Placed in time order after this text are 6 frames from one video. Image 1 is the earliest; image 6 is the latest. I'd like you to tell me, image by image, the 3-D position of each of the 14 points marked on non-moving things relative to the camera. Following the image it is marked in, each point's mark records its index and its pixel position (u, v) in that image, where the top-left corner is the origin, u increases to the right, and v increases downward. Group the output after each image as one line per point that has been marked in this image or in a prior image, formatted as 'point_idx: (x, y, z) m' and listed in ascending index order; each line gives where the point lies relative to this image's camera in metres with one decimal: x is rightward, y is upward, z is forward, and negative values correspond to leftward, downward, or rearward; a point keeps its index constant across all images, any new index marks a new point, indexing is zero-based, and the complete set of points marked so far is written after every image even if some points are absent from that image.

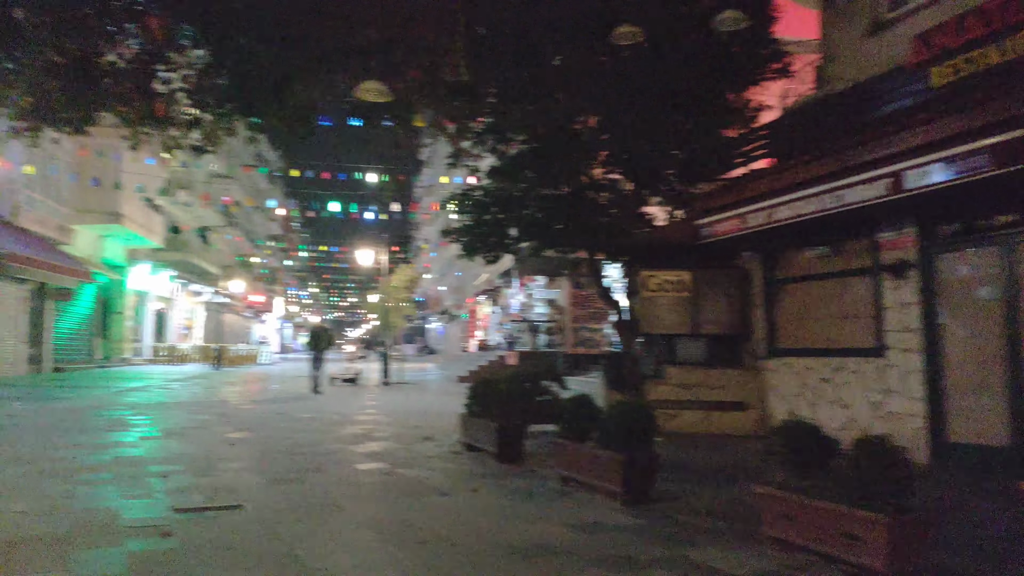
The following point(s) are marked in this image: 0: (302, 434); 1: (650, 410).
0: (-2.5, -1.7, +9.2) m
1: (+1.0, -0.9, +5.9) m
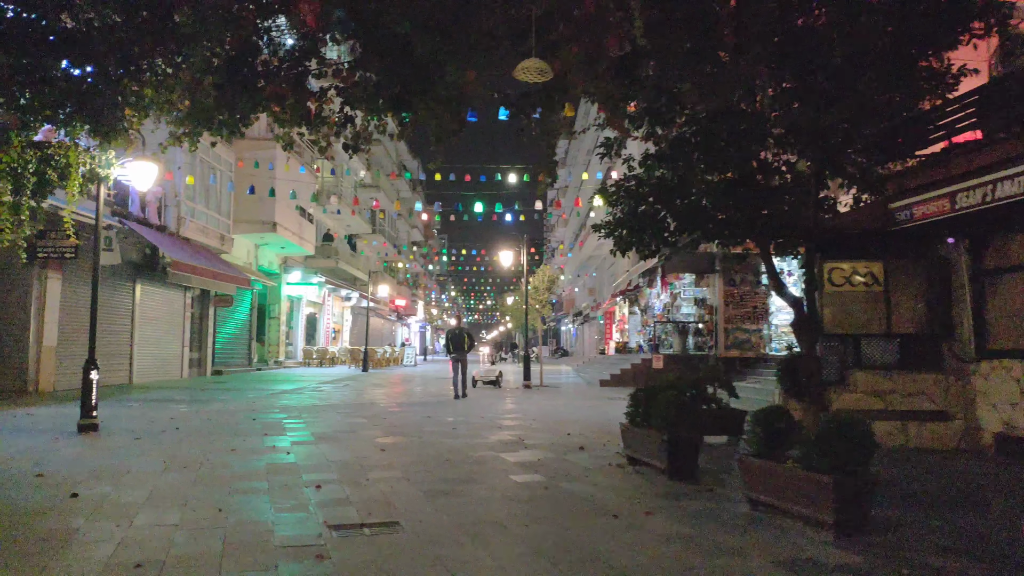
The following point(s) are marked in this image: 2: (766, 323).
0: (-0.7, -1.7, +8.8) m
1: (+2.2, -0.9, +4.9) m
2: (+5.8, -0.8, +18.1) m
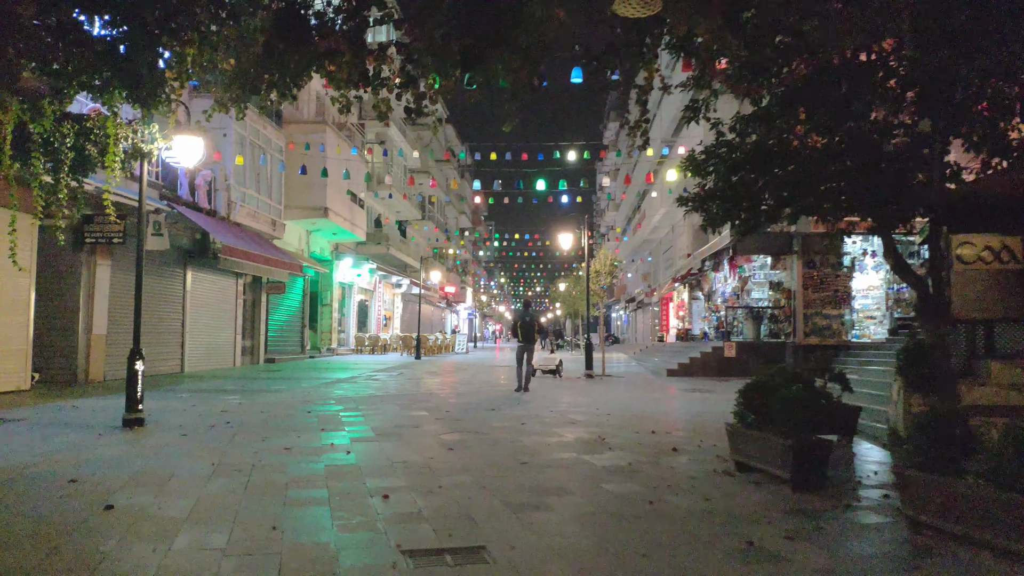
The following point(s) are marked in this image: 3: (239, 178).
0: (+0.1, -1.5, +7.9) m
1: (+2.8, -0.7, +3.9) m
2: (+7.2, -0.4, +16.8) m
3: (-6.4, +2.6, +18.4) m
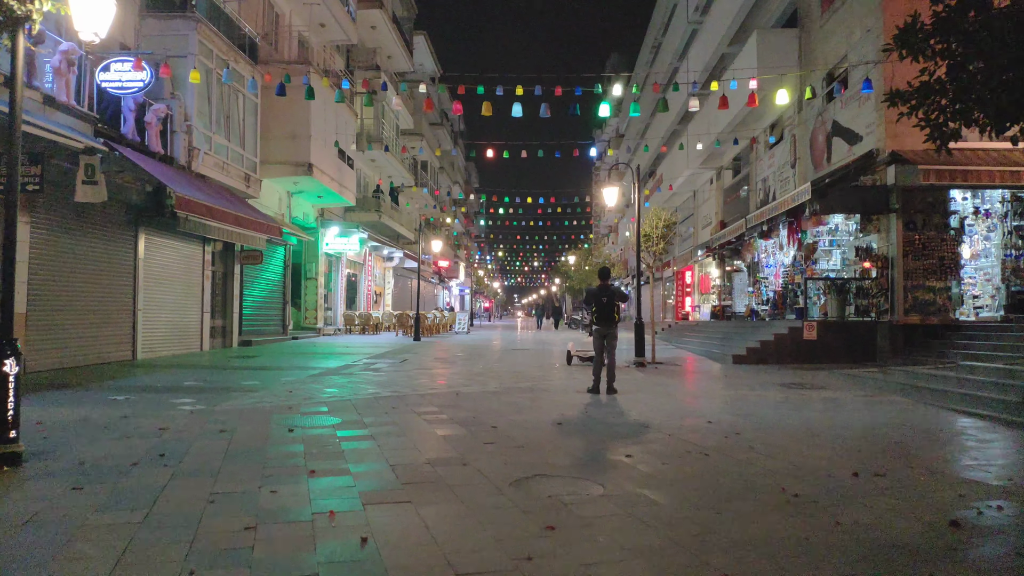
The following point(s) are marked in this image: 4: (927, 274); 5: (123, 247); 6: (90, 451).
0: (+0.9, -1.2, +4.7) m
1: (+3.6, -0.5, +0.7) m
2: (+7.7, +0.1, +13.7) m
3: (-5.9, +3.2, +14.9) m
4: (+7.2, +0.3, +13.7) m
5: (-6.5, +0.7, +13.2) m
6: (-3.1, -1.2, +5.8) m
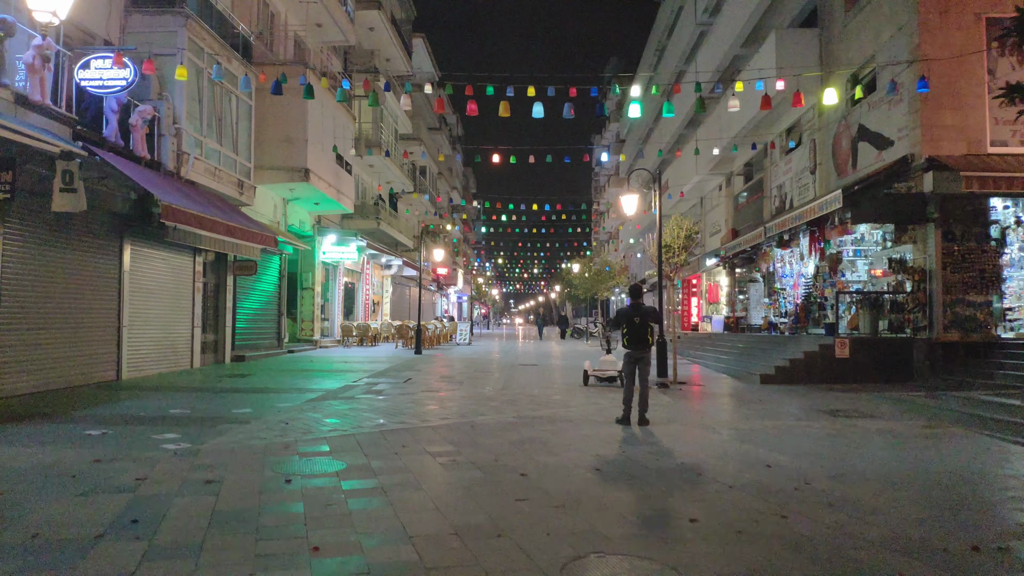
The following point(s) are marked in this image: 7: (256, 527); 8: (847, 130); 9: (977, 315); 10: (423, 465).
0: (+1.1, -1.4, +3.8) m
1: (+3.9, -0.7, -0.2) m
2: (+7.9, -0.1, +12.8) m
3: (-5.7, +3.0, +14.0) m
4: (+7.4, 0.0, +12.8) m
5: (-6.3, +0.4, +12.3) m
6: (-2.9, -1.4, +4.8) m
7: (-1.5, -1.4, +4.5) m
8: (+6.9, +3.3, +16.3) m
9: (+7.5, -0.4, +12.8) m
10: (-0.7, -1.4, +6.4) m
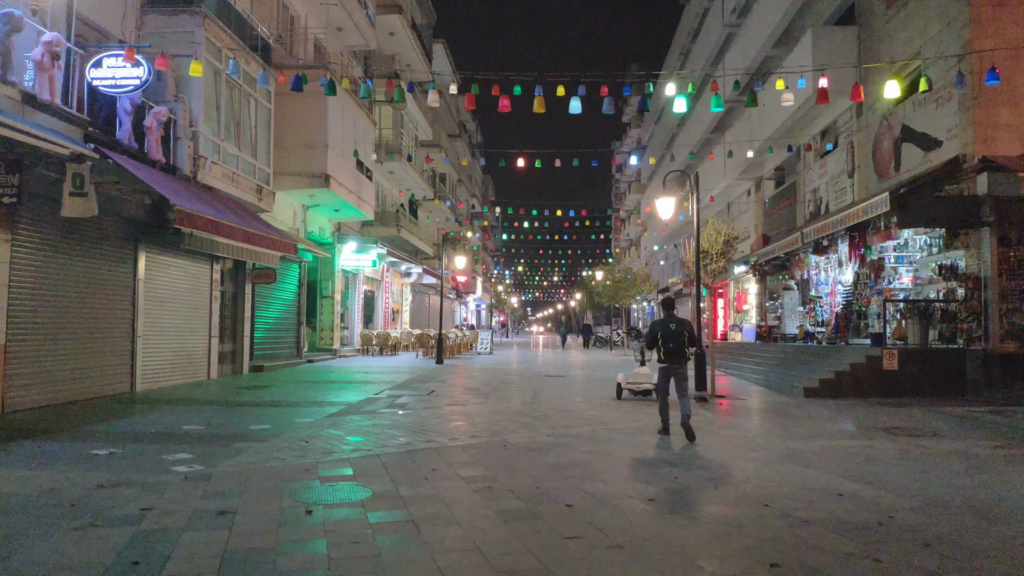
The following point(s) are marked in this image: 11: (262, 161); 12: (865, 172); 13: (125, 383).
0: (+1.4, -1.4, +3.2) m
1: (+4.0, -0.7, -0.9) m
2: (+8.4, -0.2, +12.1) m
3: (-5.2, +2.8, +13.6) m
4: (+7.9, -0.1, +12.1) m
5: (-5.9, +0.3, +11.8) m
6: (-2.6, -1.4, +4.3) m
7: (-1.2, -1.4, +4.0) m
8: (+7.5, +3.1, +15.6) m
9: (+8.0, -0.6, +12.0) m
10: (-0.4, -1.5, +5.8) m
11: (-5.1, +2.6, +16.2) m
12: (+7.5, +2.5, +16.8) m
13: (-6.0, -1.4, +12.0) m
